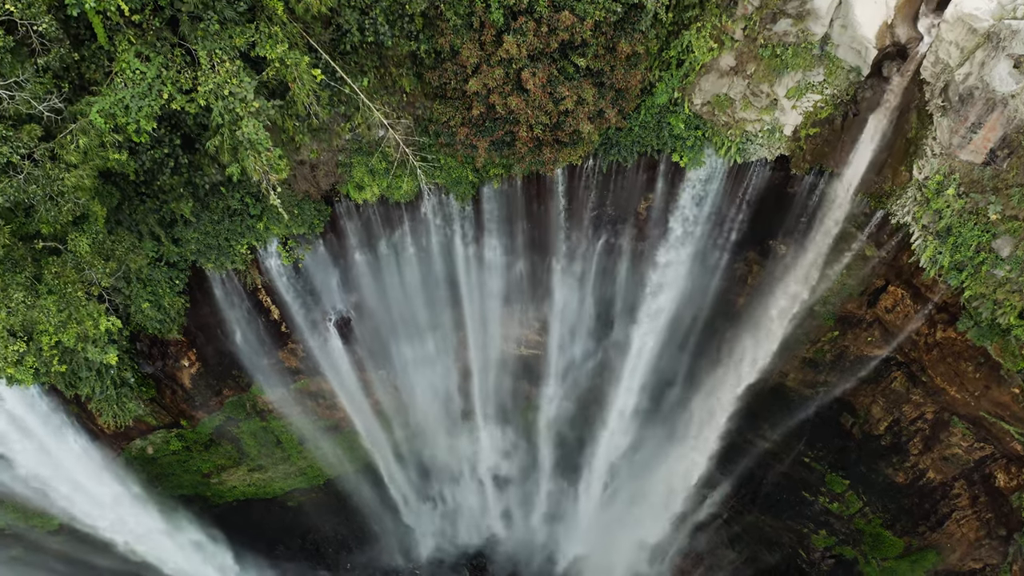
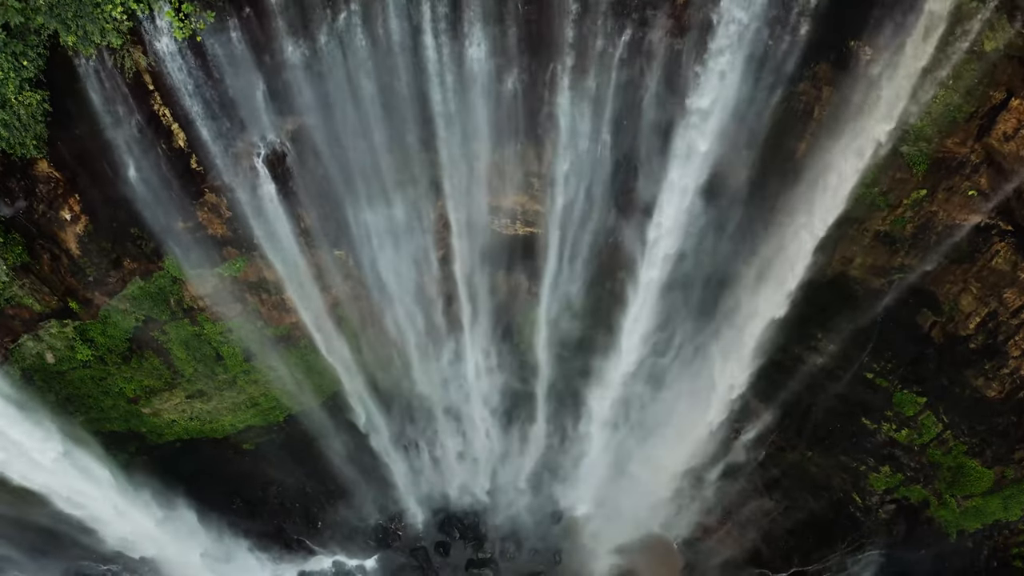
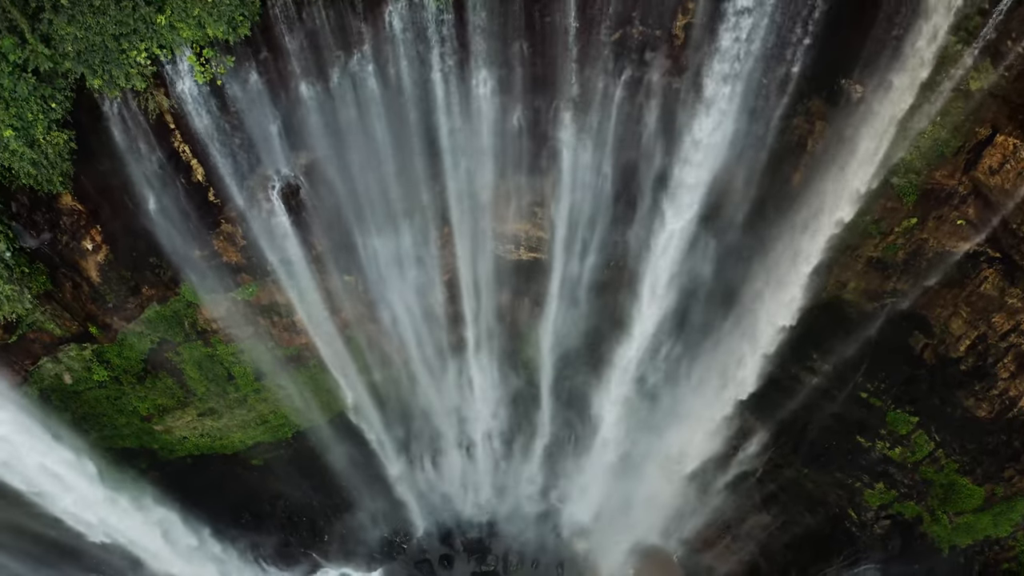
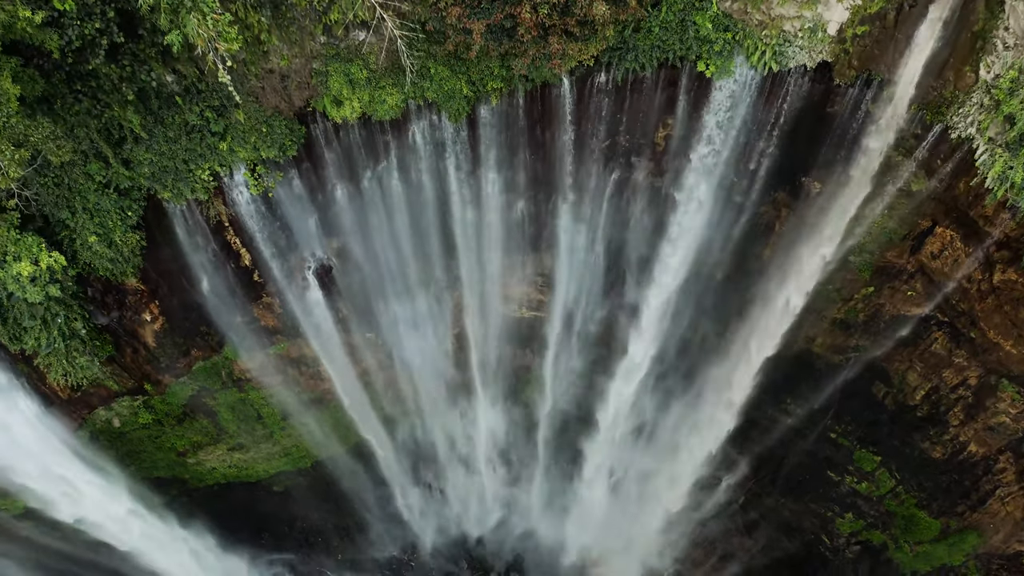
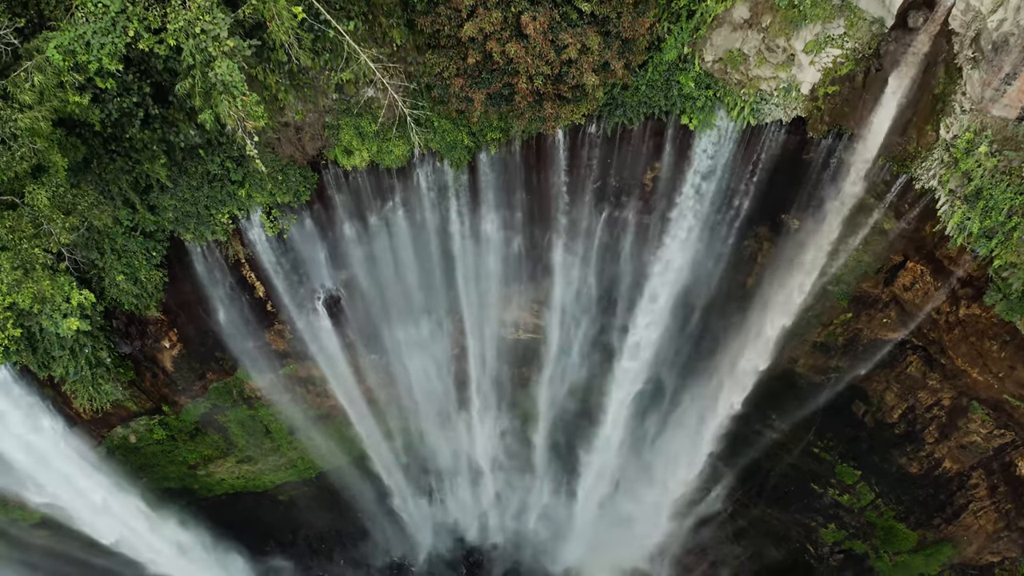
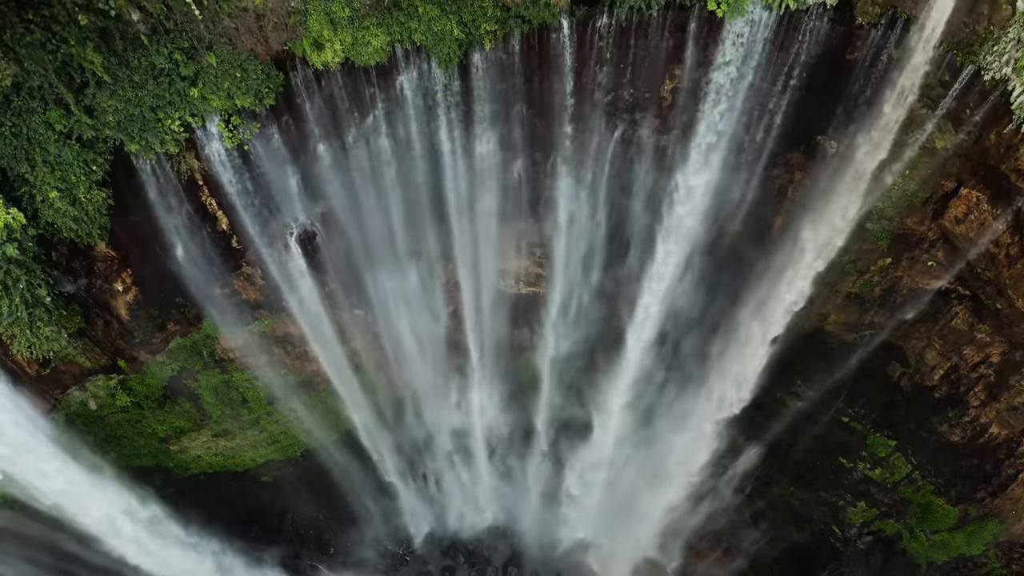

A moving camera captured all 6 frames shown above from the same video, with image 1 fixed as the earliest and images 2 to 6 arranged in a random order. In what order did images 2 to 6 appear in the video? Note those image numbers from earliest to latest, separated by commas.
5, 4, 6, 3, 2
